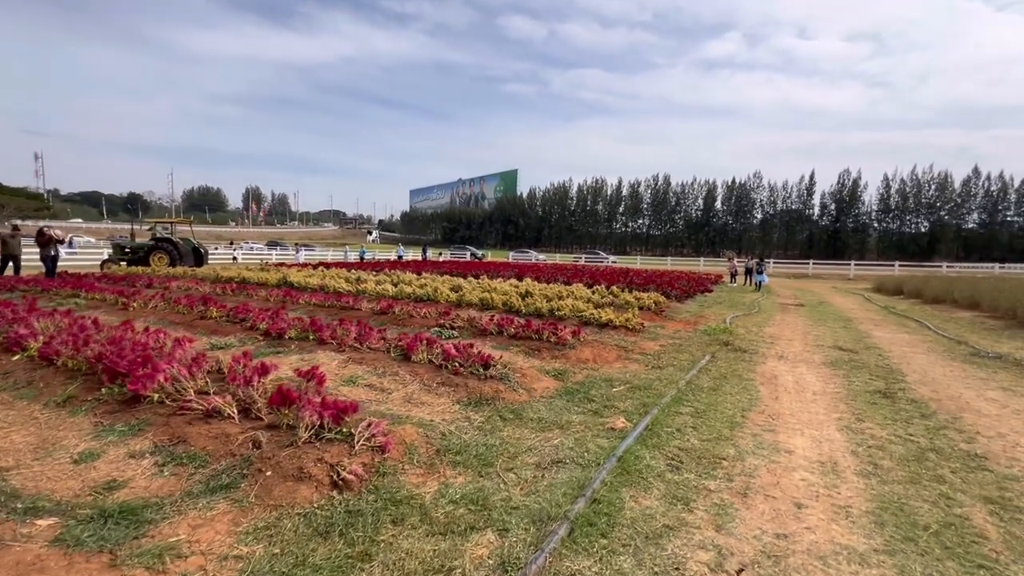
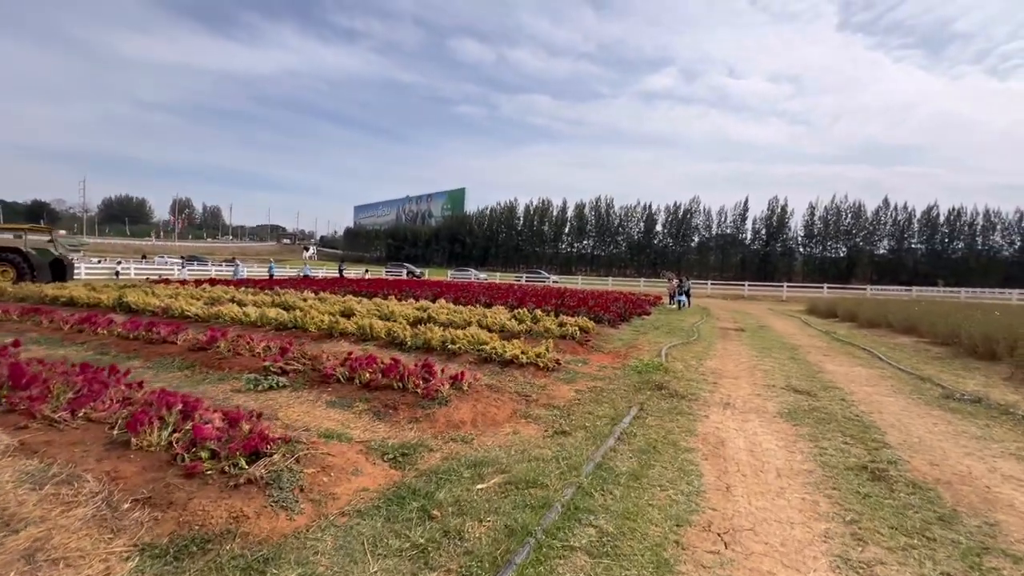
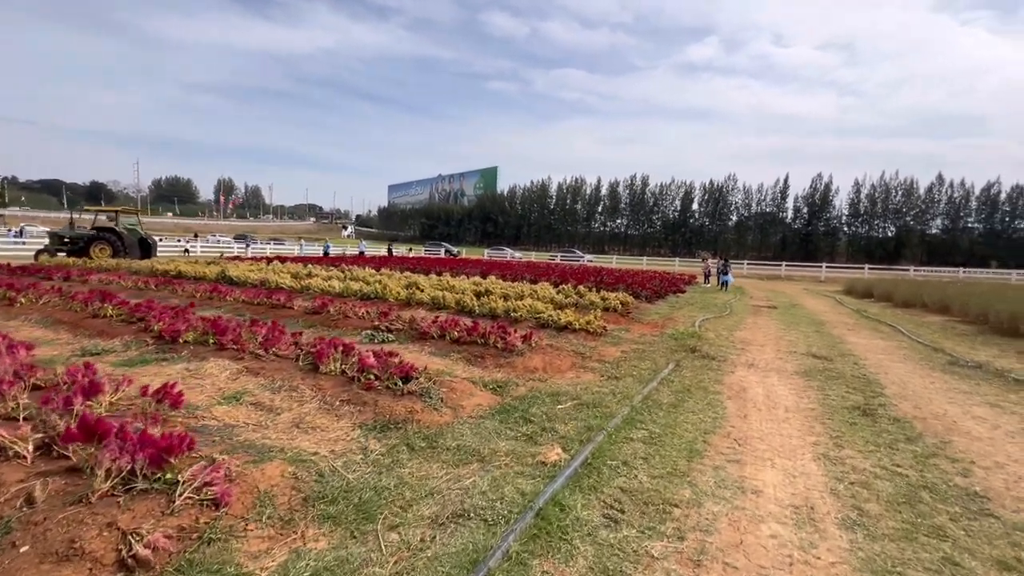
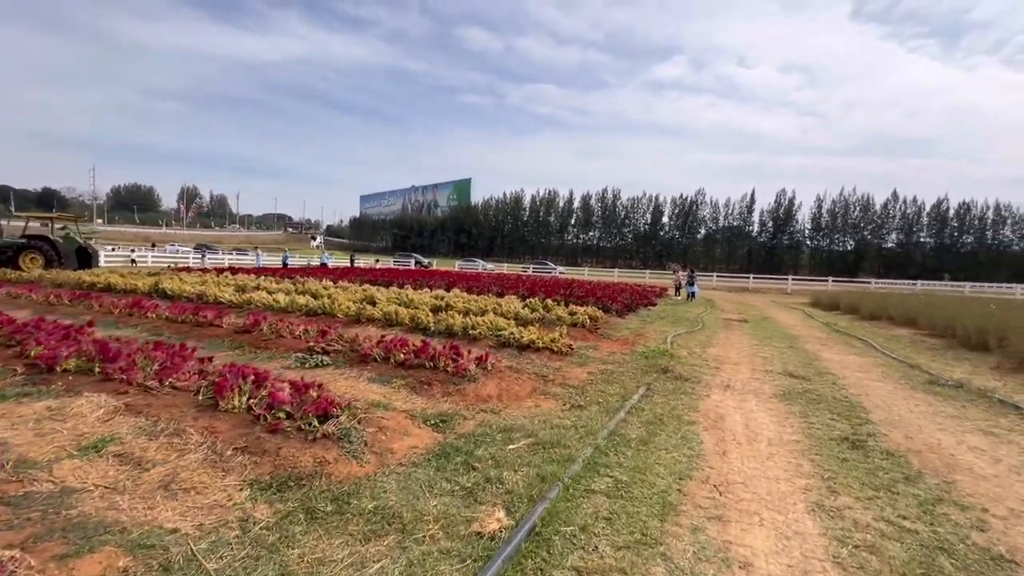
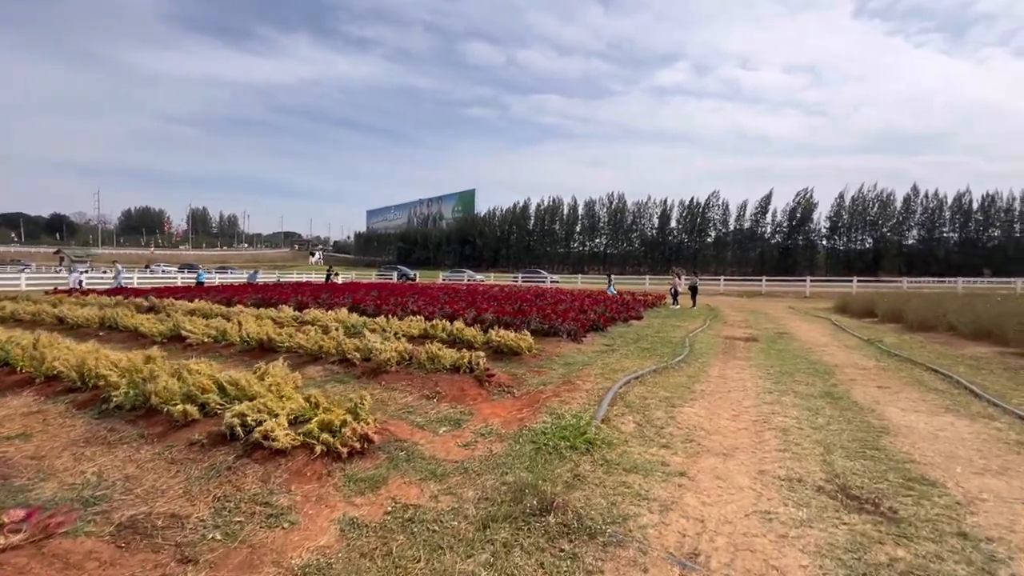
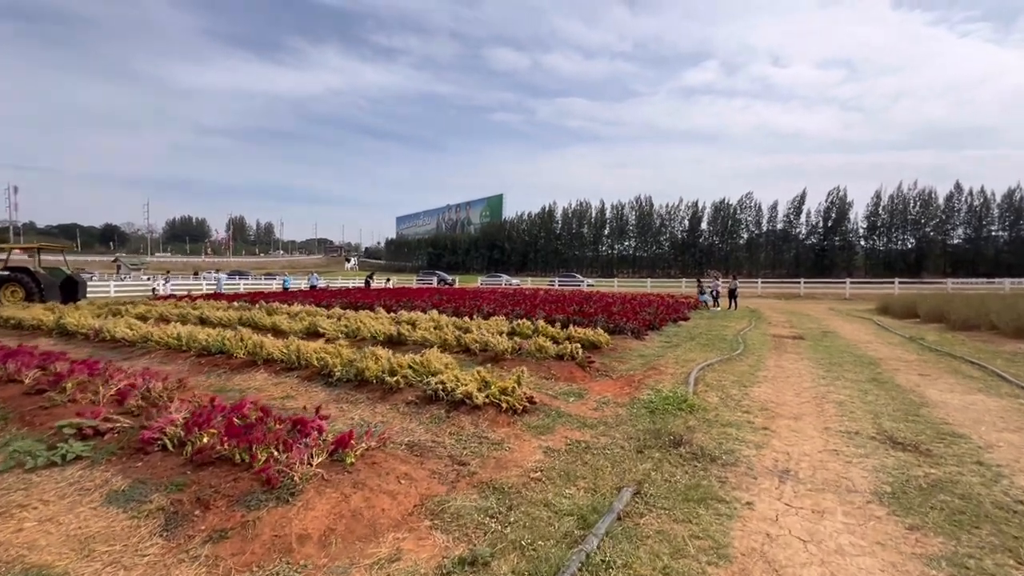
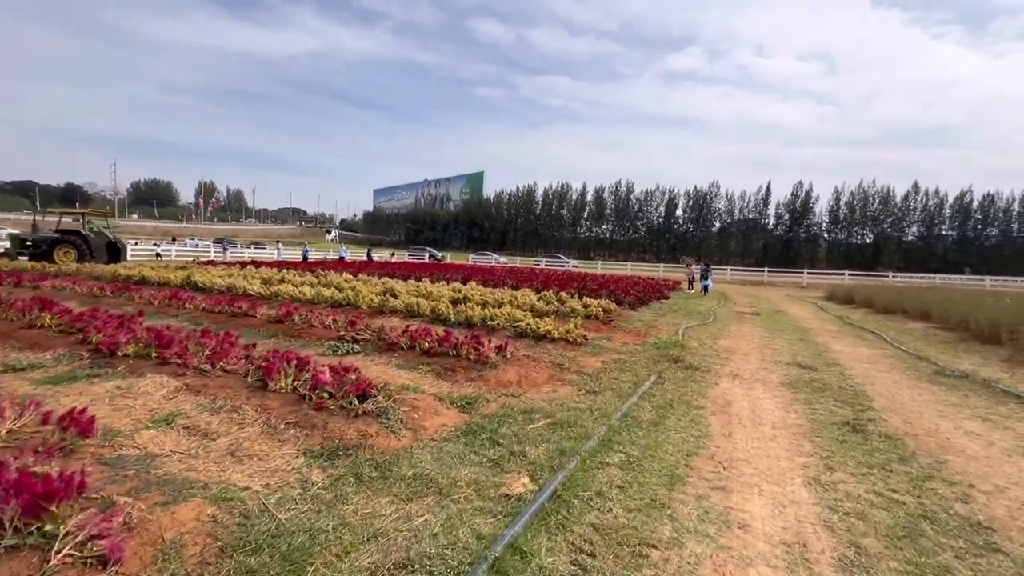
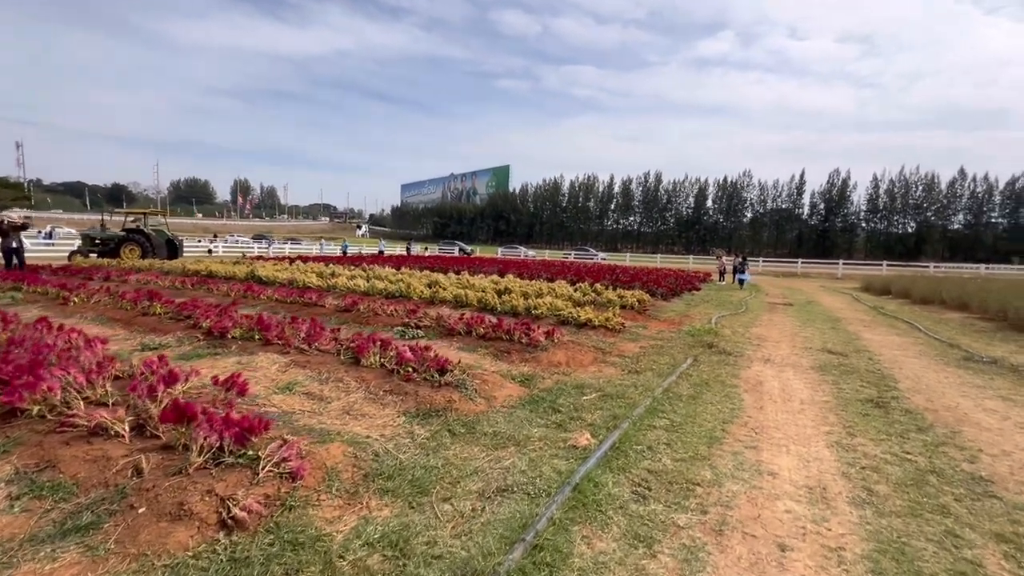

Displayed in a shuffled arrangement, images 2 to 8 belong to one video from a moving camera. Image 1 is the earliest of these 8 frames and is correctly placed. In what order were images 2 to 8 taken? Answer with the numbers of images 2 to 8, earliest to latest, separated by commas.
8, 3, 7, 4, 2, 6, 5
